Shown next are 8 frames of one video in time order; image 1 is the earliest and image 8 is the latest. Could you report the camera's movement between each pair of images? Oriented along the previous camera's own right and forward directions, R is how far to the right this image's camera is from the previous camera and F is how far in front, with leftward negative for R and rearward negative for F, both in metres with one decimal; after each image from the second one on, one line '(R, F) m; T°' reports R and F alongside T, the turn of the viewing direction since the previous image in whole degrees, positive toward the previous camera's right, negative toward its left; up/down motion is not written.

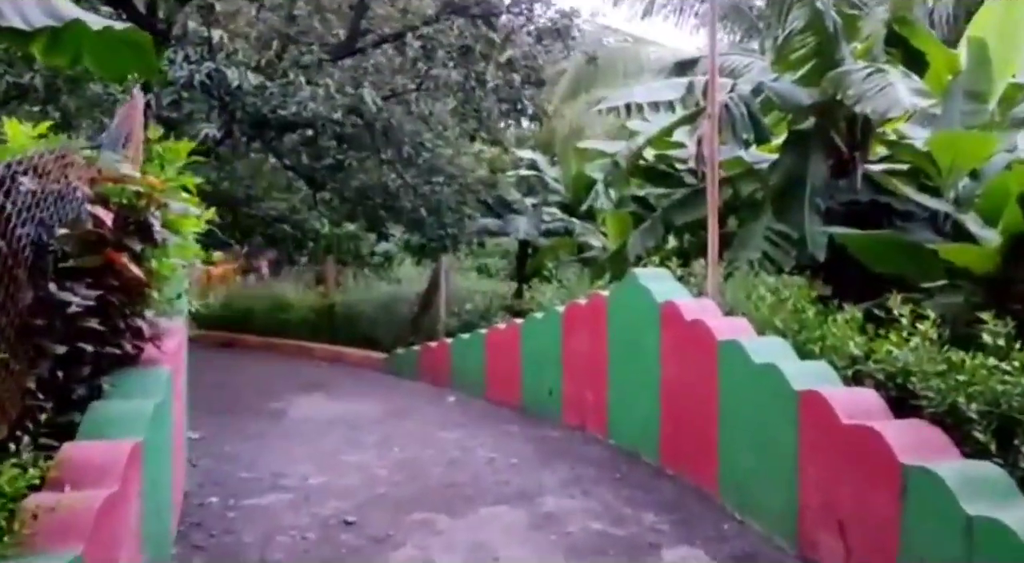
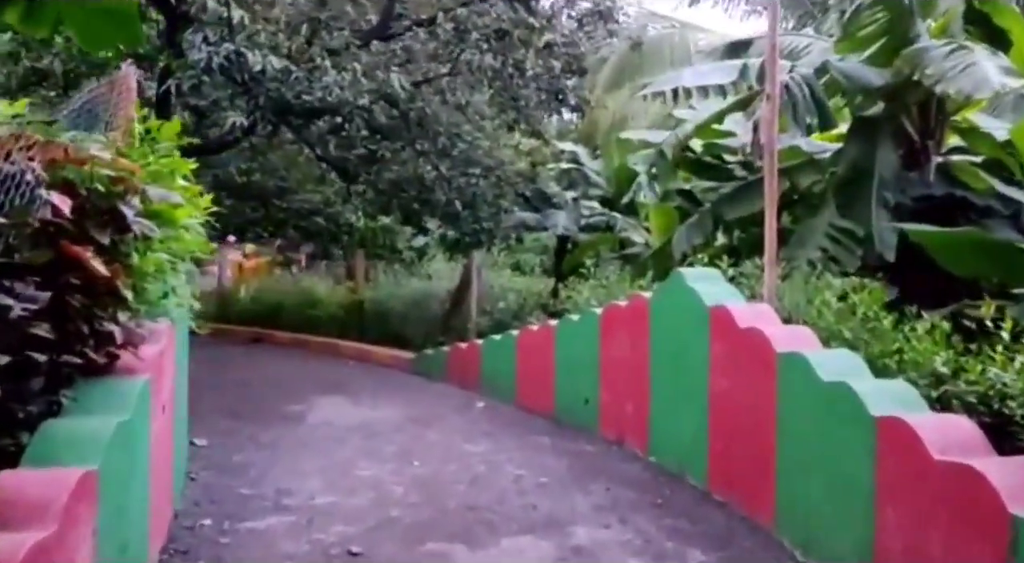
(+0.1, +0.6) m; -3°
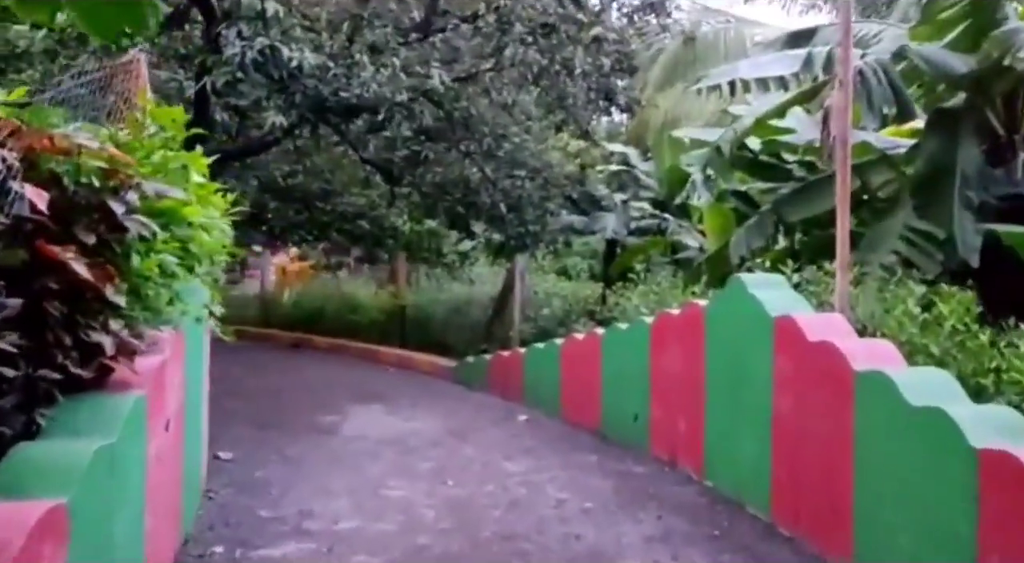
(0.0, +0.5) m; -3°
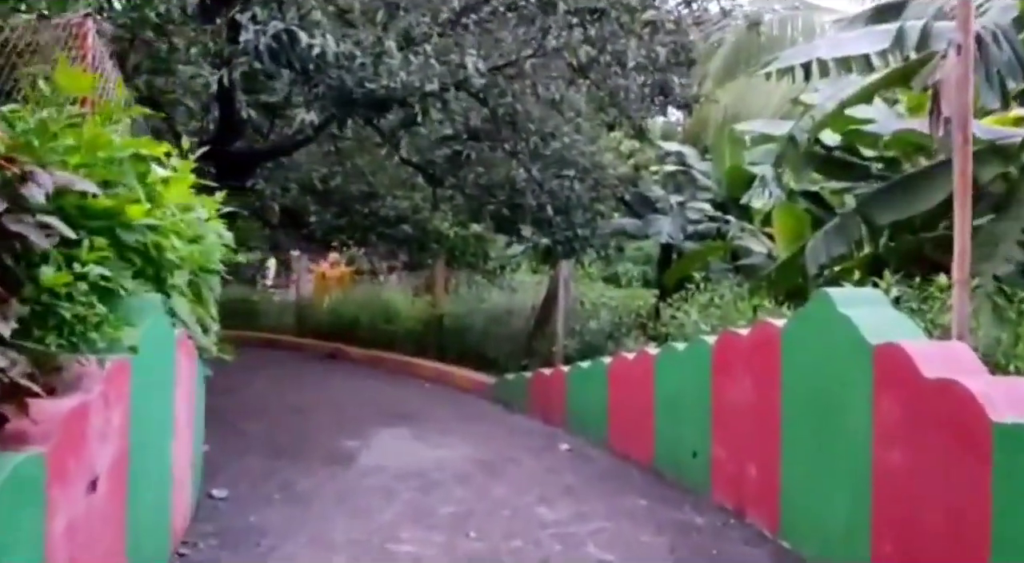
(+0.1, +0.9) m; -3°
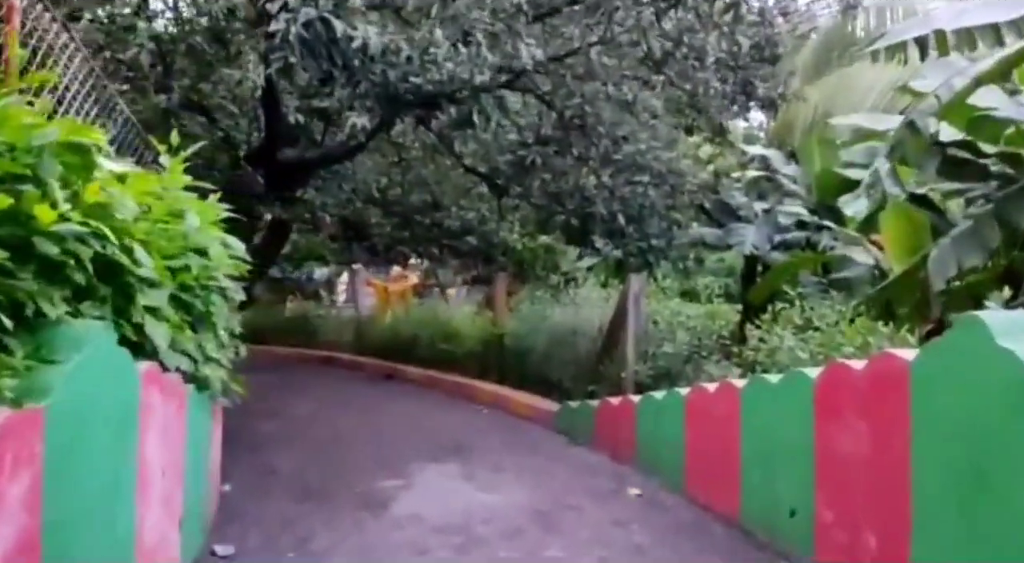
(+0.1, +0.9) m; -5°
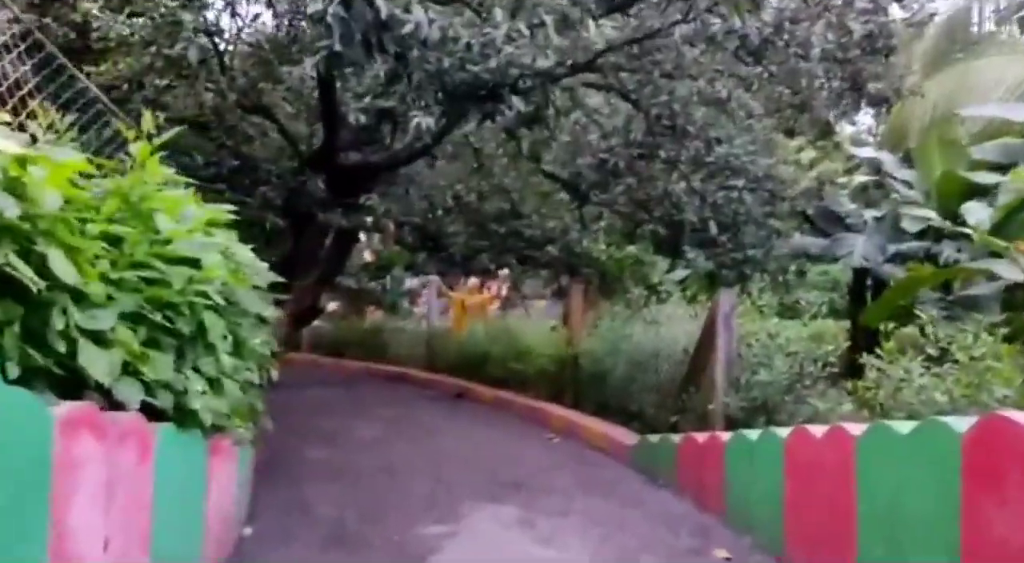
(+0.2, +0.9) m; -6°
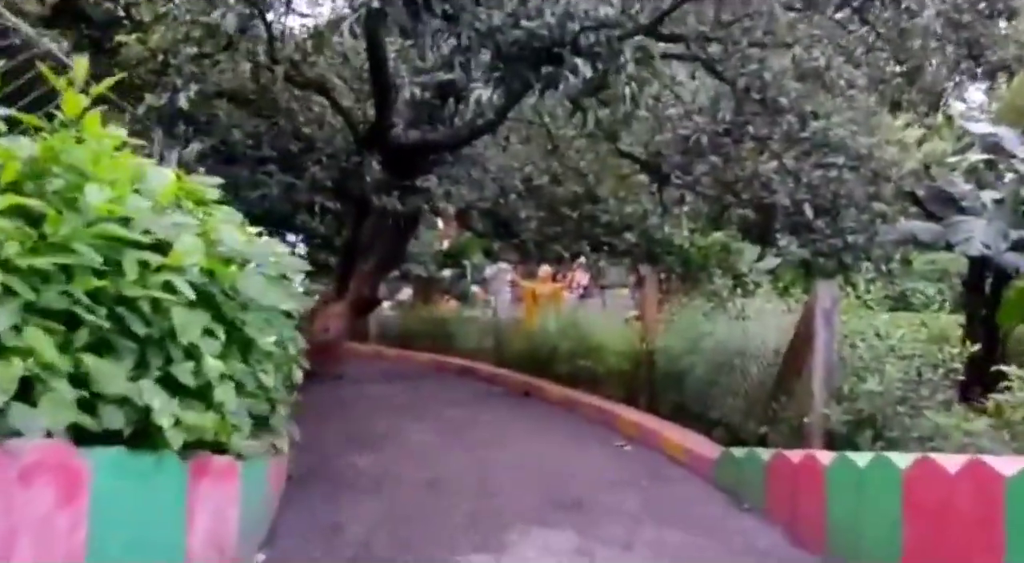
(+0.1, +0.8) m; -5°
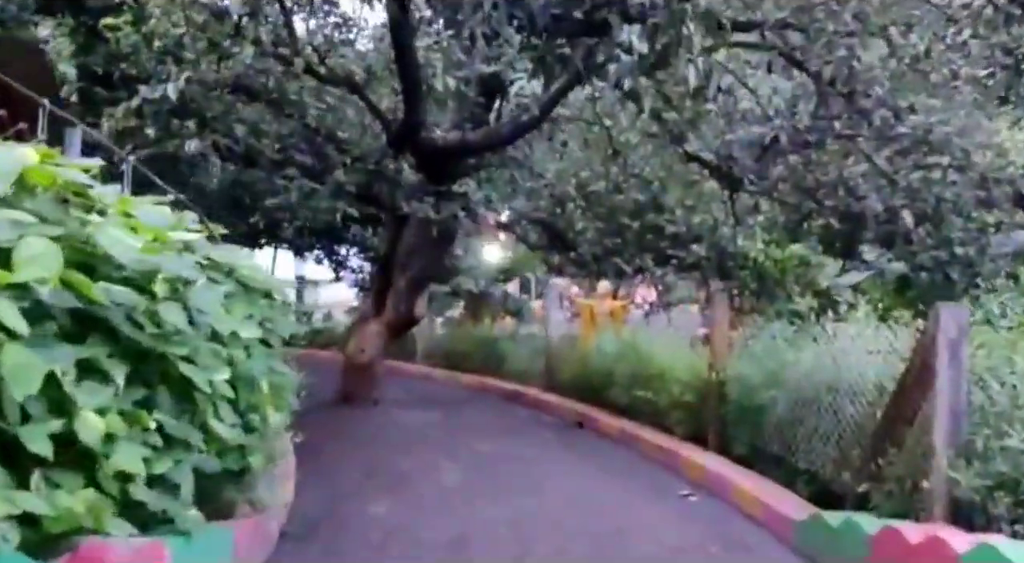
(+0.2, +1.0) m; -4°
